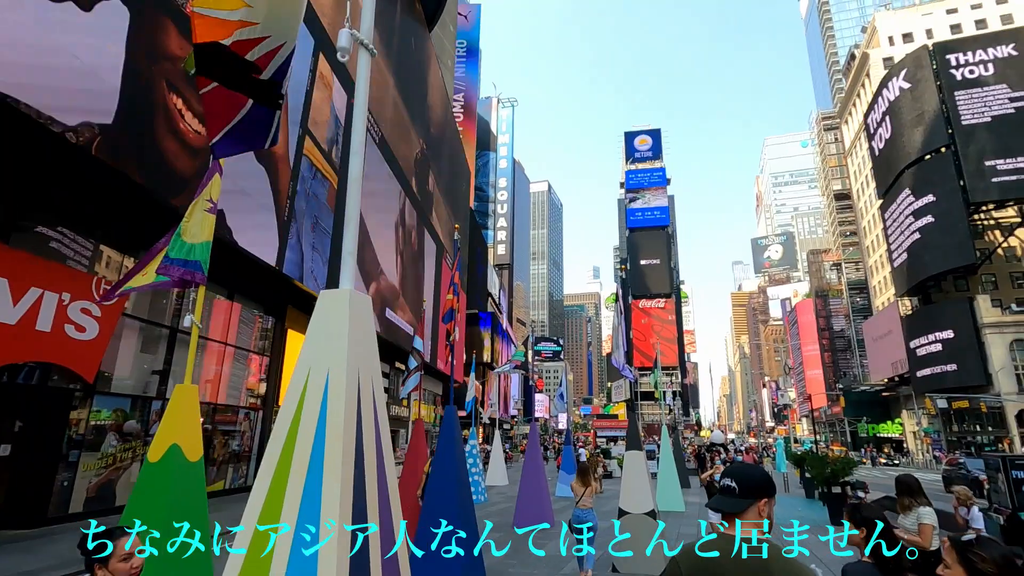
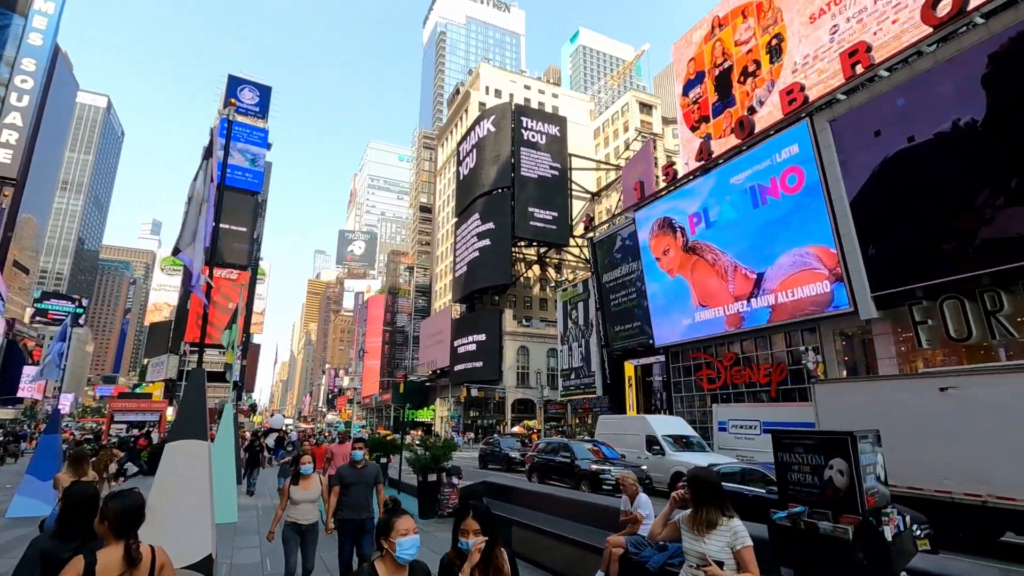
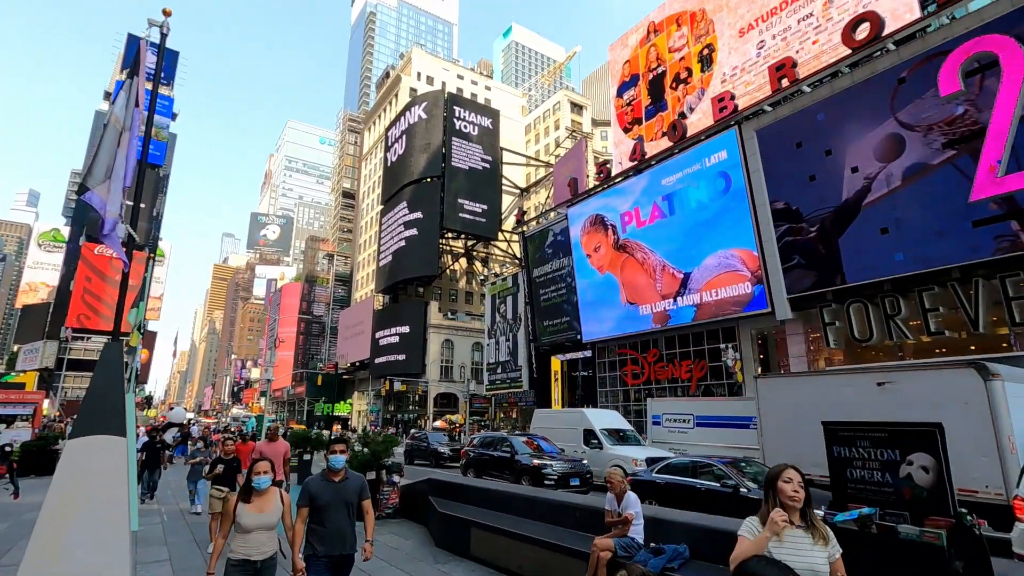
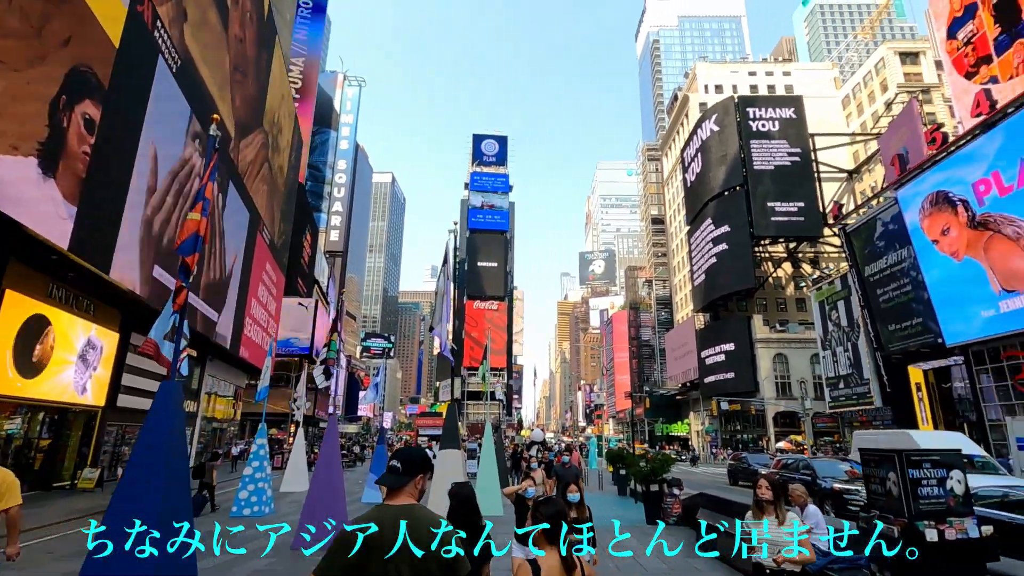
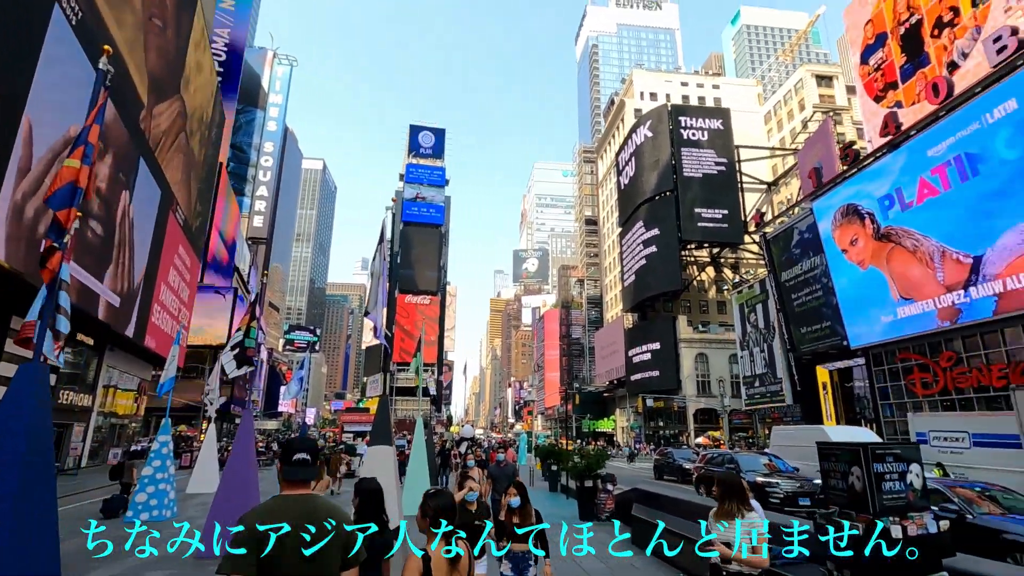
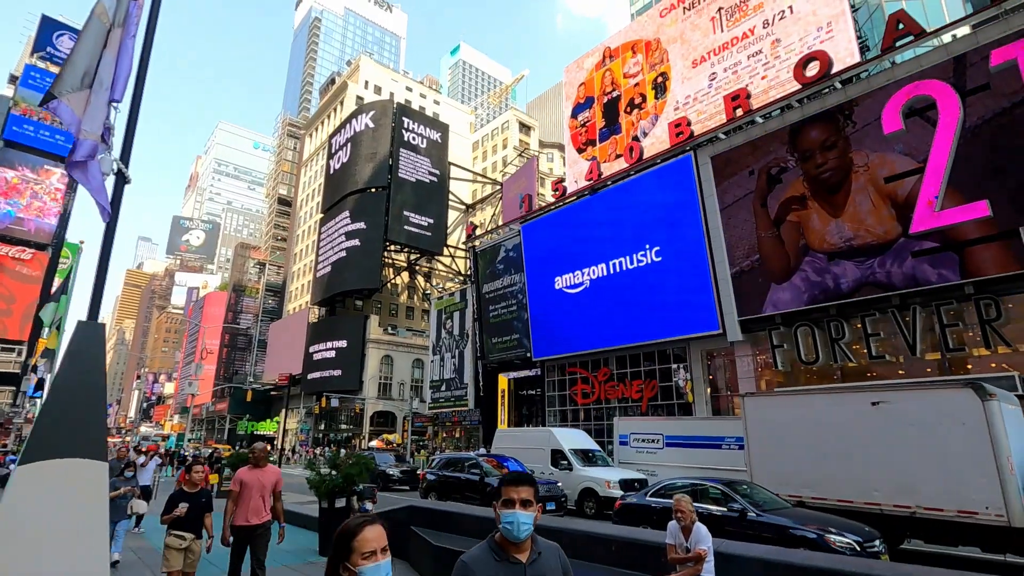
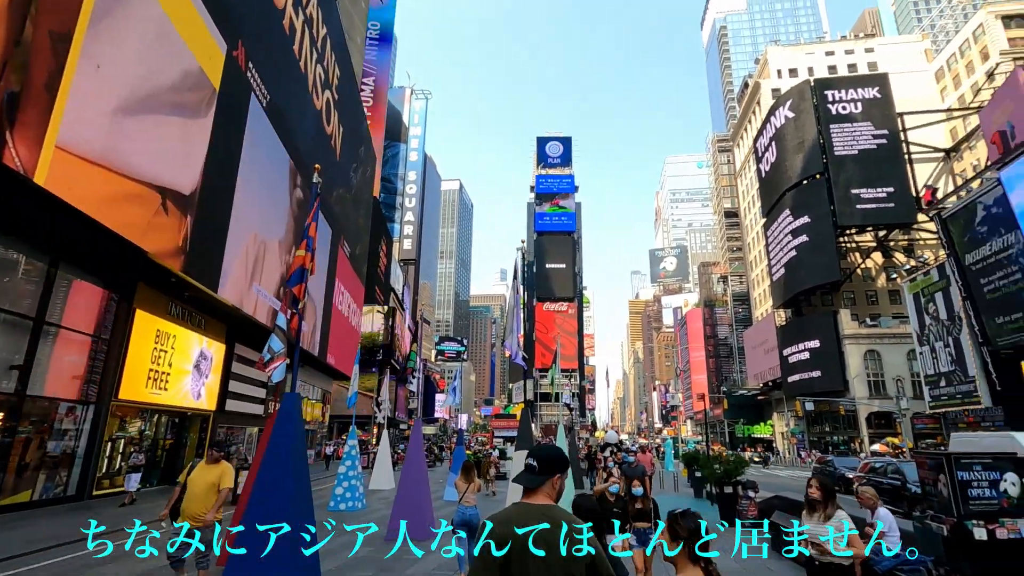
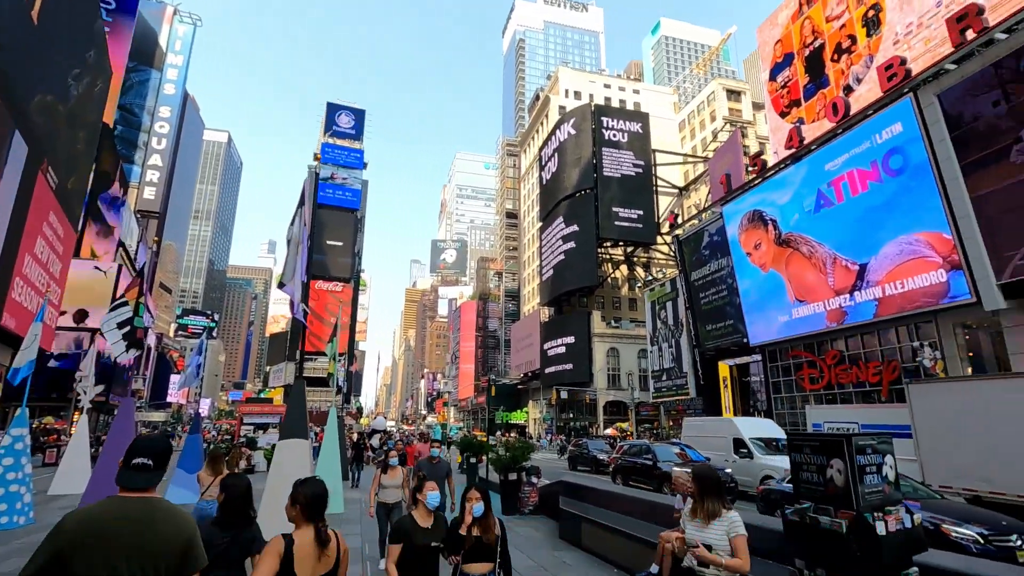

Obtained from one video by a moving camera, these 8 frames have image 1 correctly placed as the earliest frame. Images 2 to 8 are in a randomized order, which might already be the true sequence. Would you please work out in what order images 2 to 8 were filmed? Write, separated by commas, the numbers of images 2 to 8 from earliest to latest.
7, 4, 5, 8, 2, 3, 6
